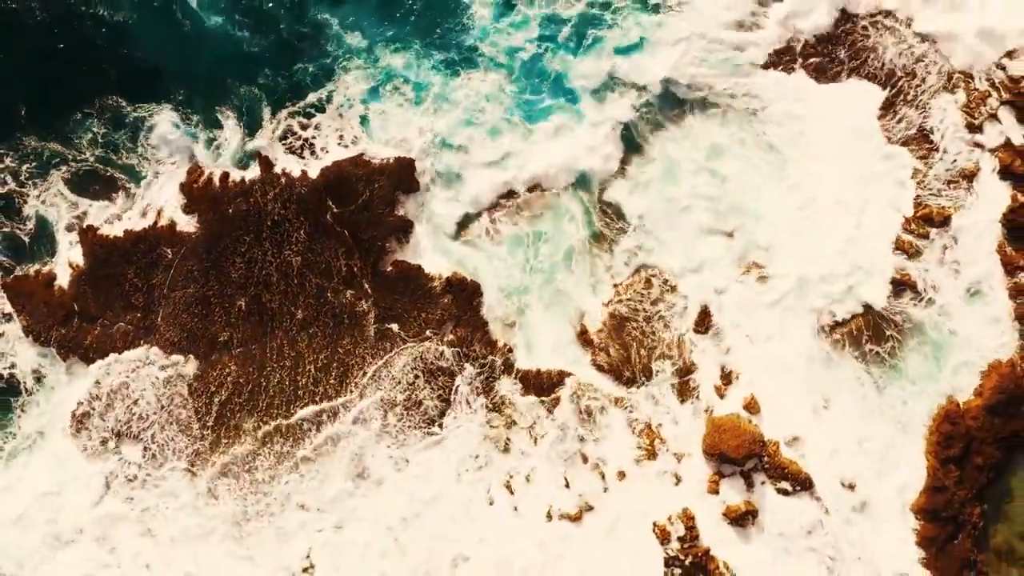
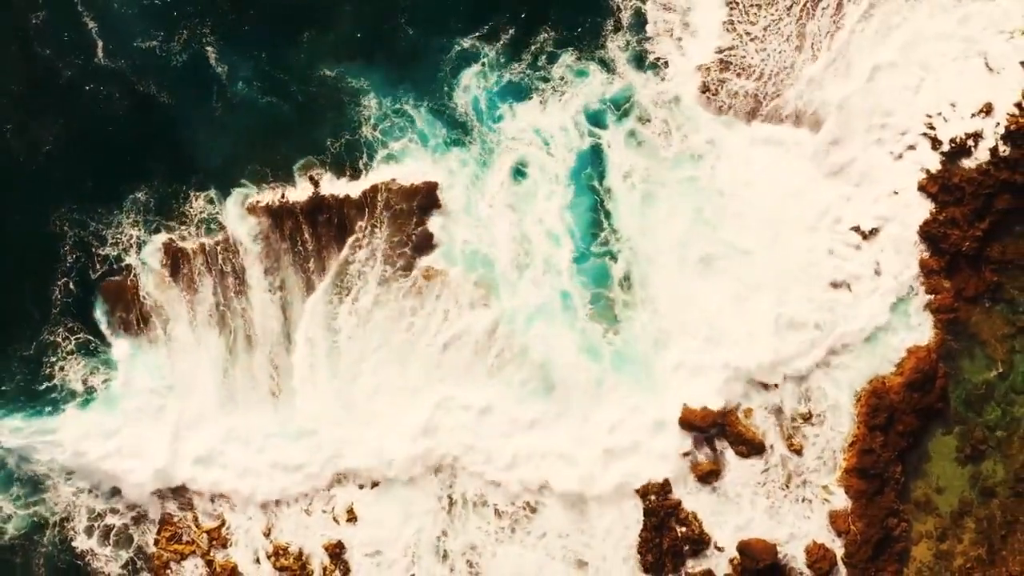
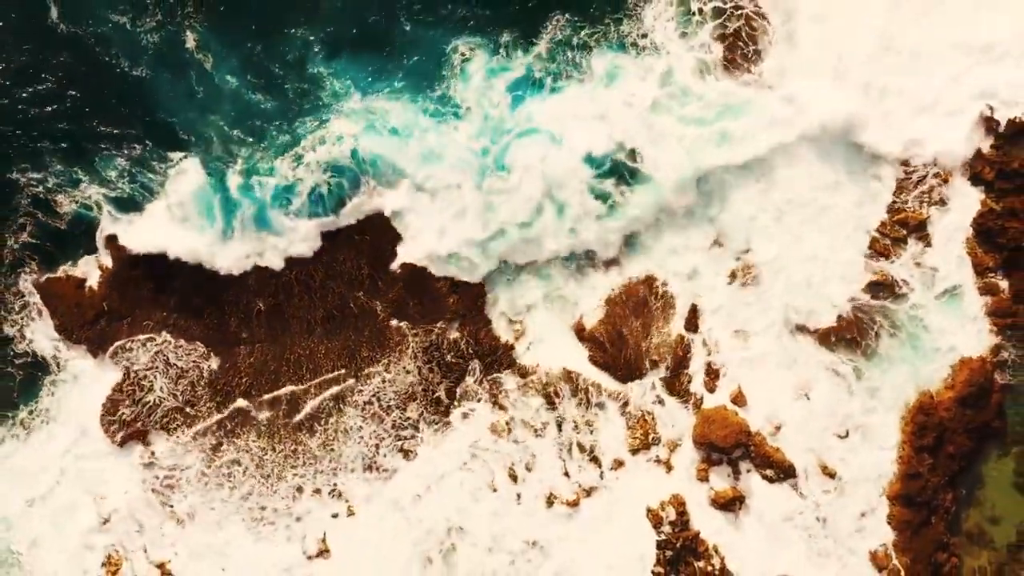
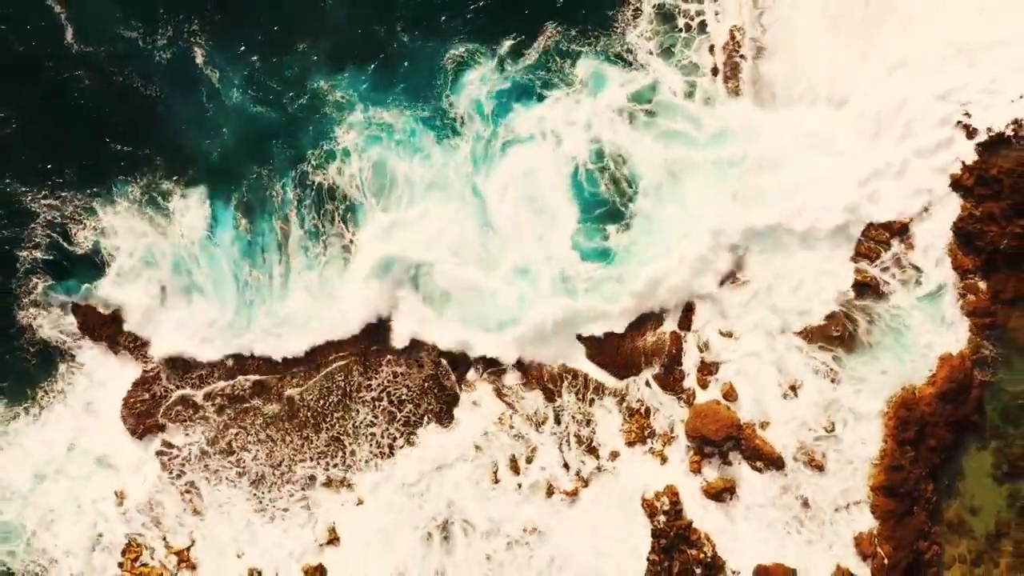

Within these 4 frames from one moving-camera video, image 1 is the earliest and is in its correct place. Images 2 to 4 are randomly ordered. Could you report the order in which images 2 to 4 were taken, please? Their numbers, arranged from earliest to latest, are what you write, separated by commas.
3, 4, 2
